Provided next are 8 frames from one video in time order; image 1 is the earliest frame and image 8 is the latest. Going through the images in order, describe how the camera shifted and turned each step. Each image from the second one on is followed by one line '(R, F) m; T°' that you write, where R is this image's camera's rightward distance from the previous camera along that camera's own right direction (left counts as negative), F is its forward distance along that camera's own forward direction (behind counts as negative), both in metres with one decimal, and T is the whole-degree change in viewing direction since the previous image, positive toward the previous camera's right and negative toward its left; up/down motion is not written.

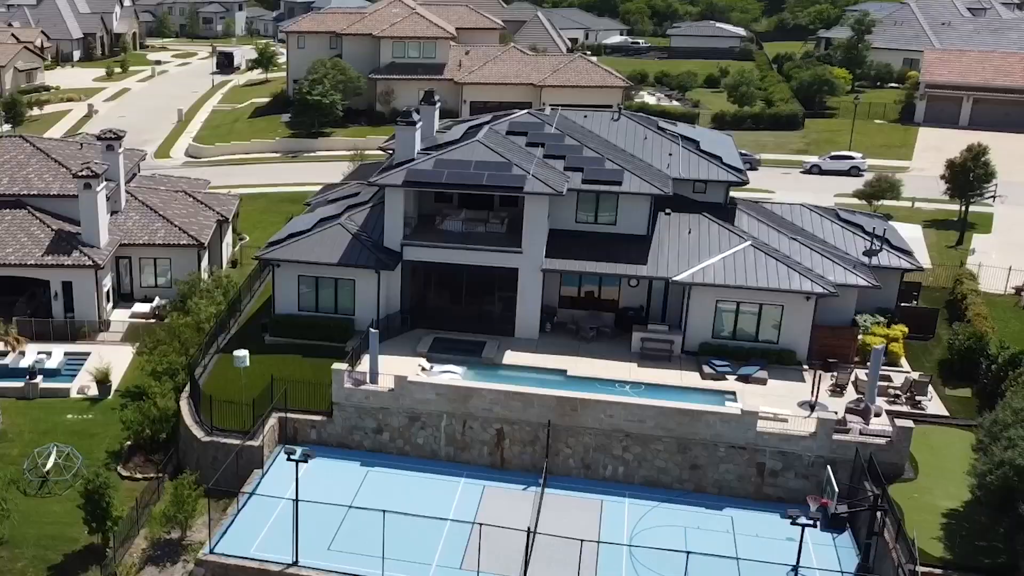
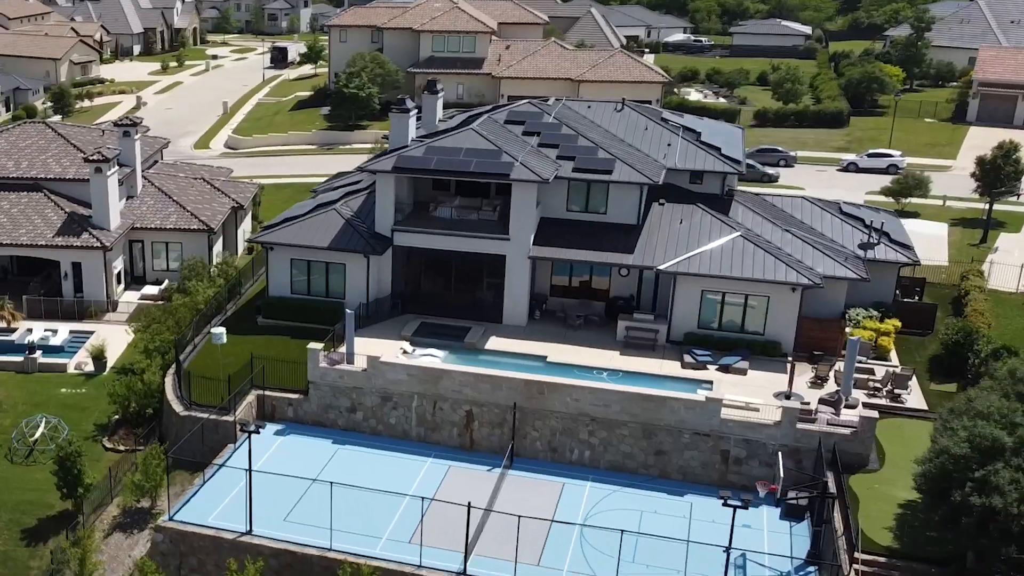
(+2.4, -0.3) m; -3°
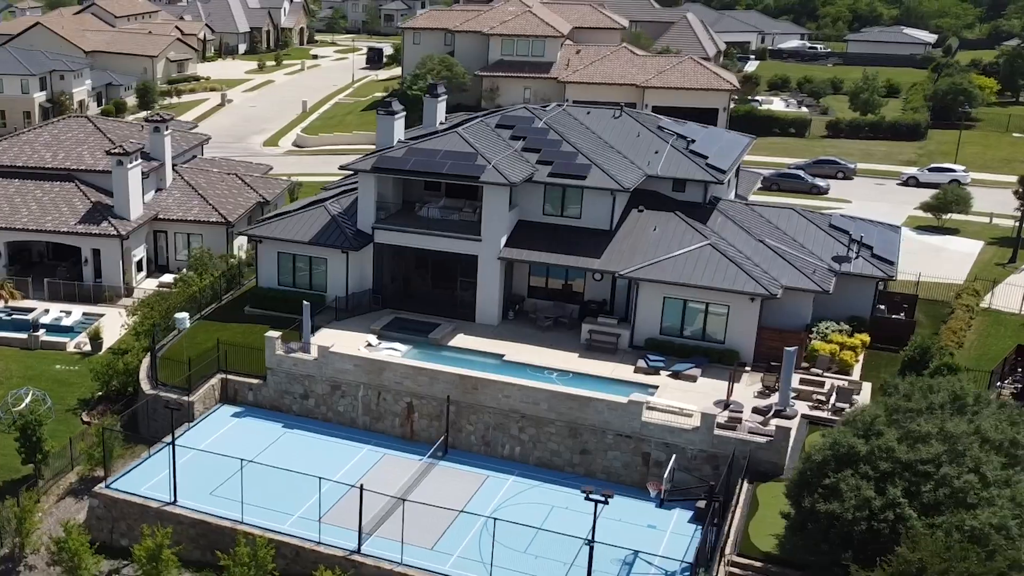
(+4.7, -1.0) m; -6°
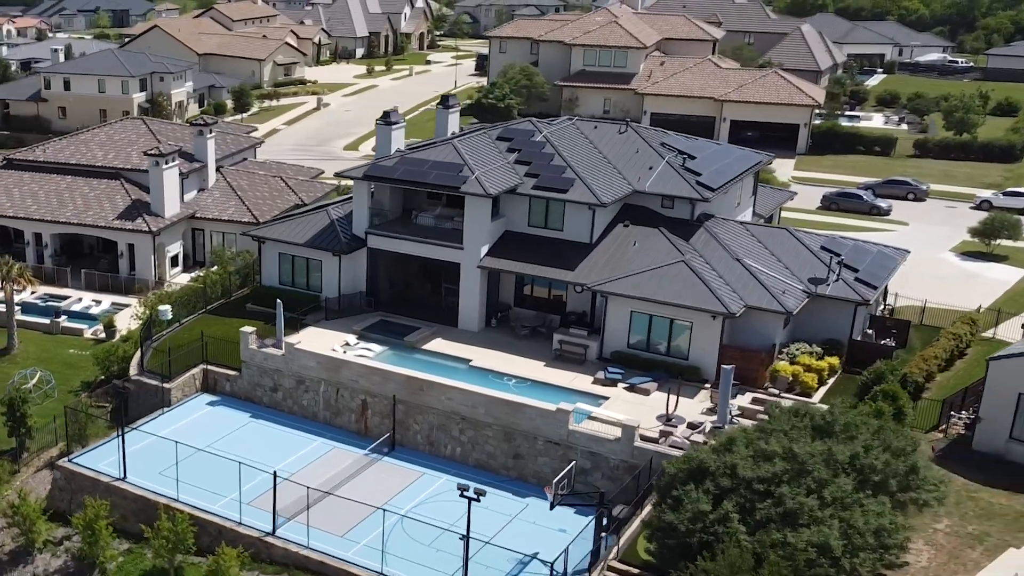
(+5.1, -1.1) m; -6°
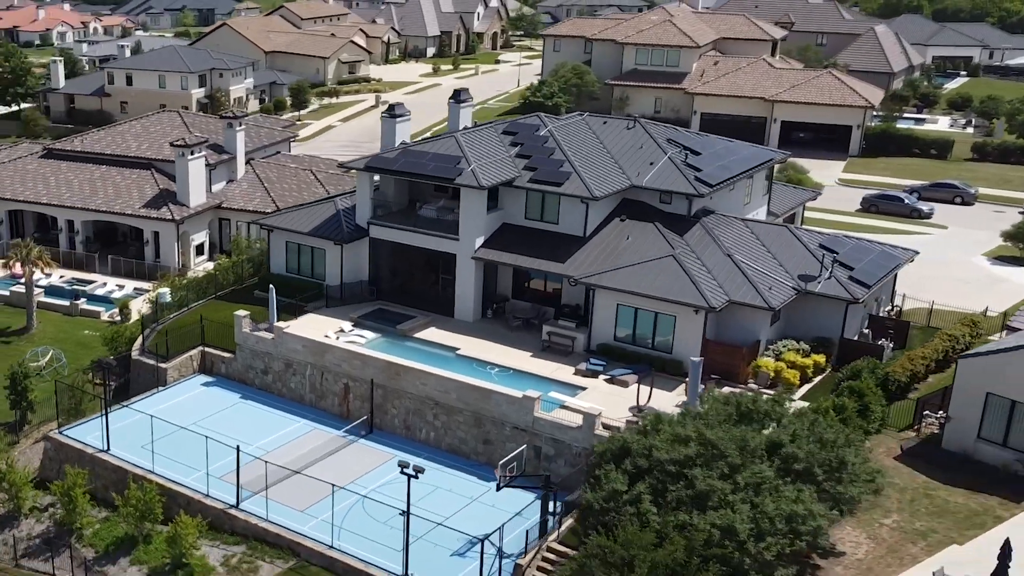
(+3.0, -0.6) m; -4°
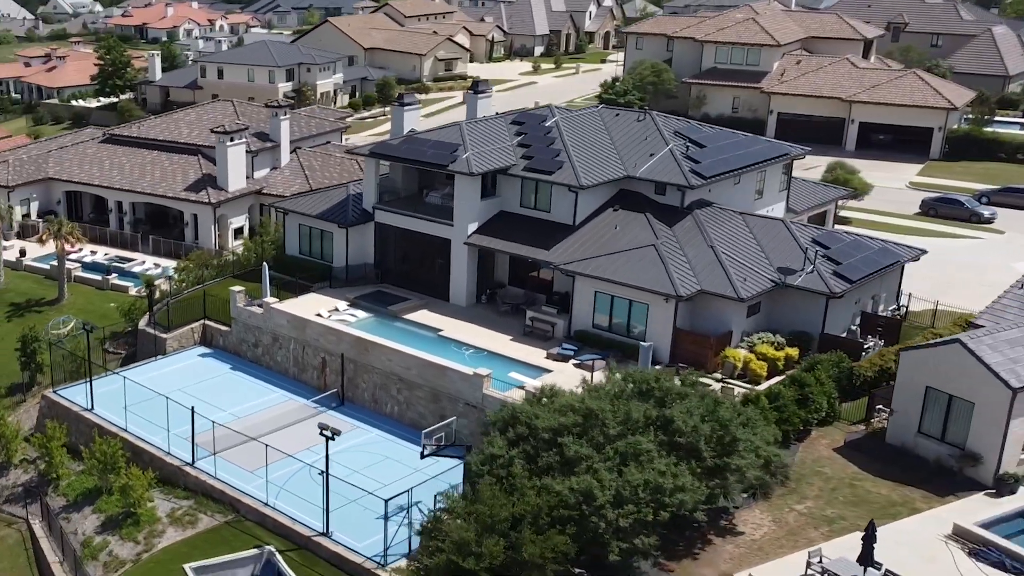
(+4.8, -0.9) m; -6°
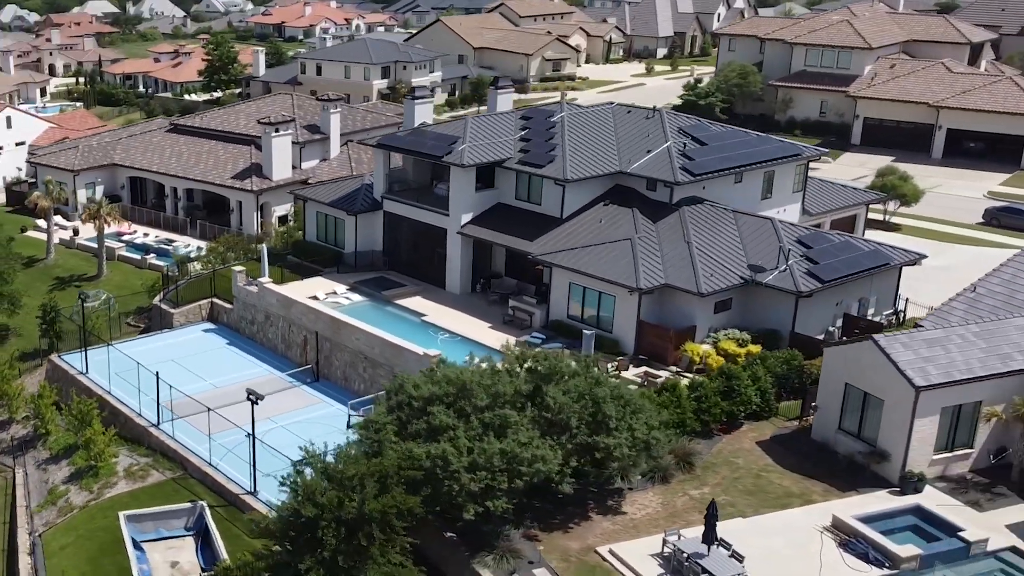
(+5.6, -1.2) m; -7°
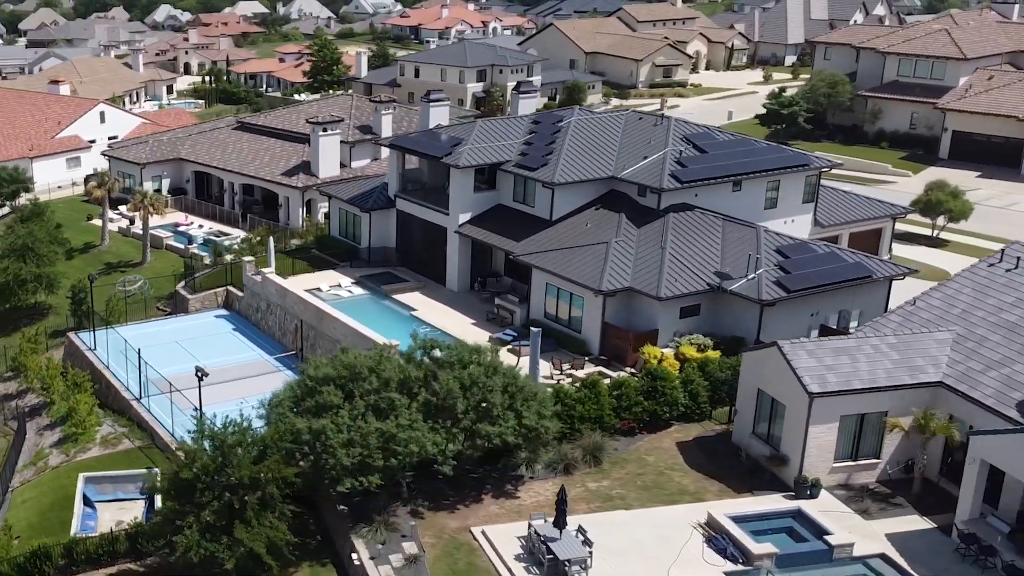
(+5.9, -1.4) m; -7°
